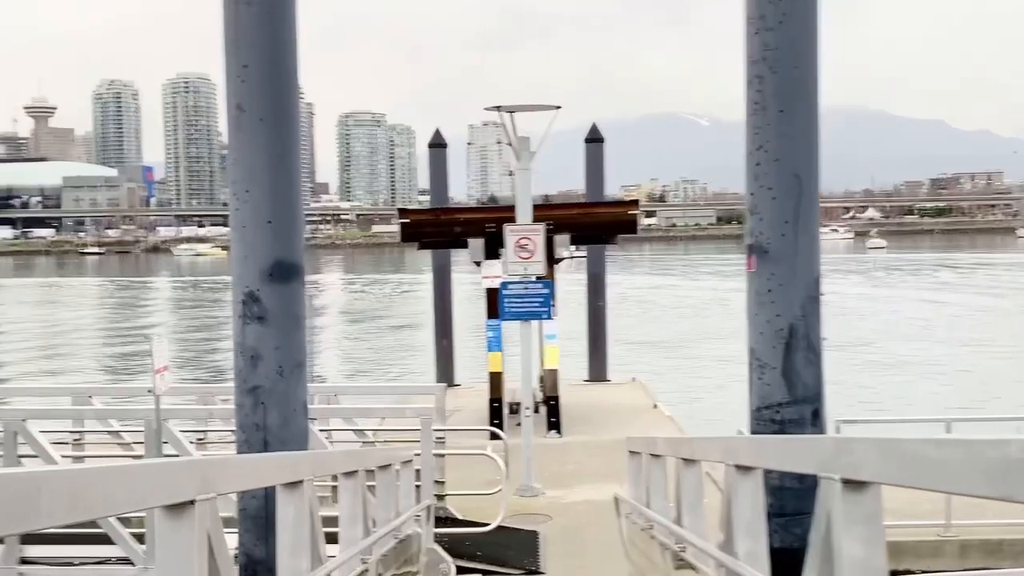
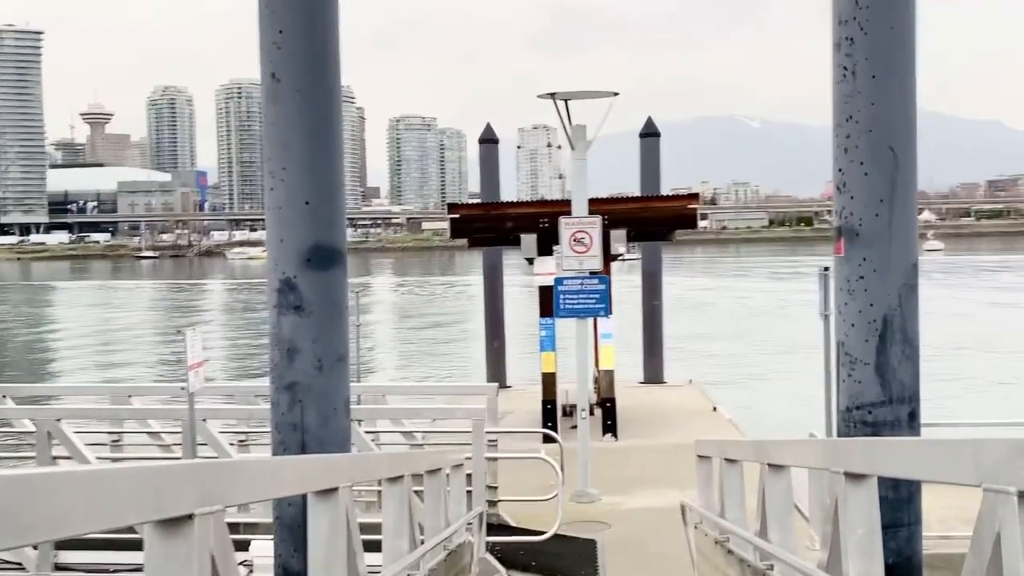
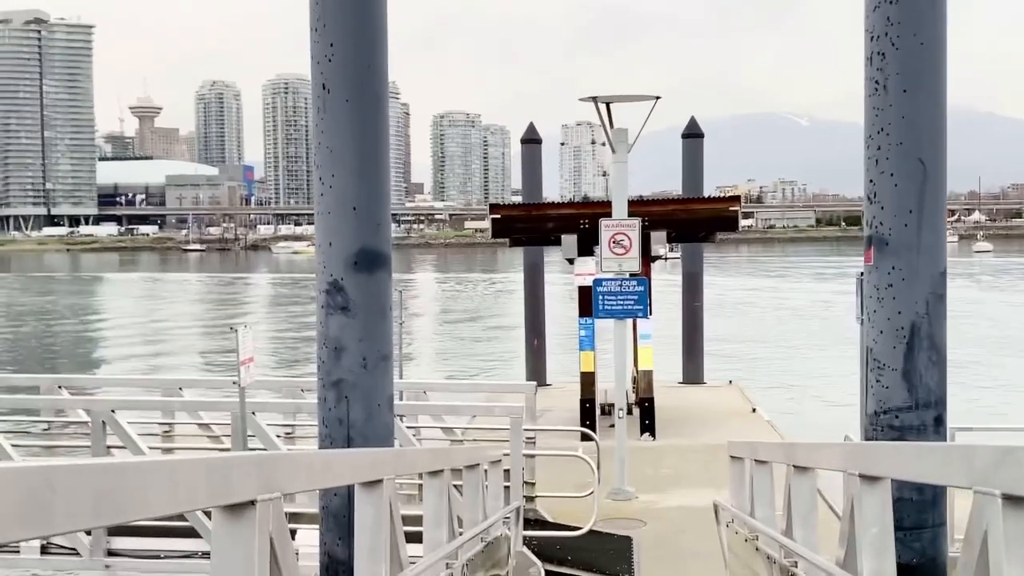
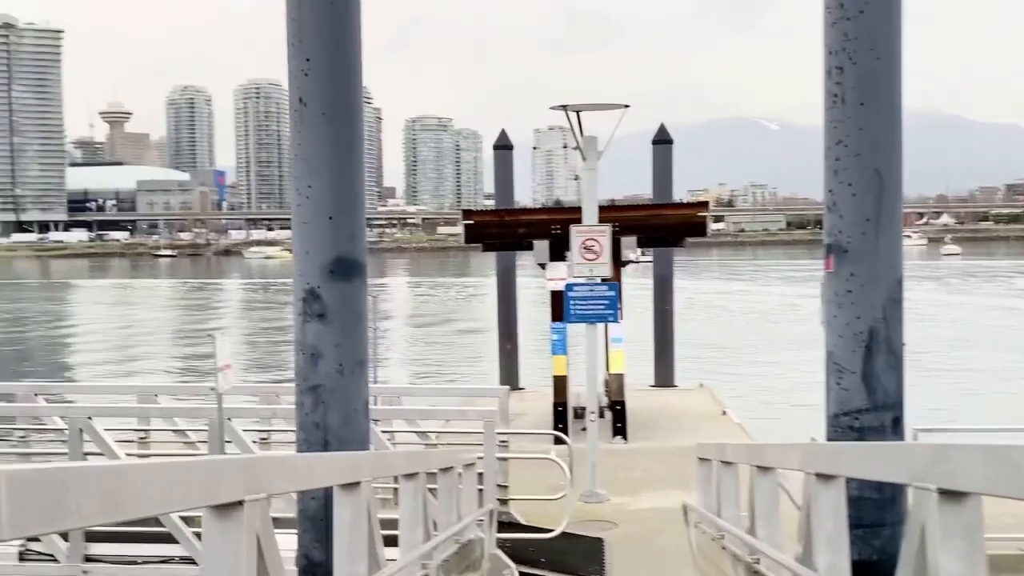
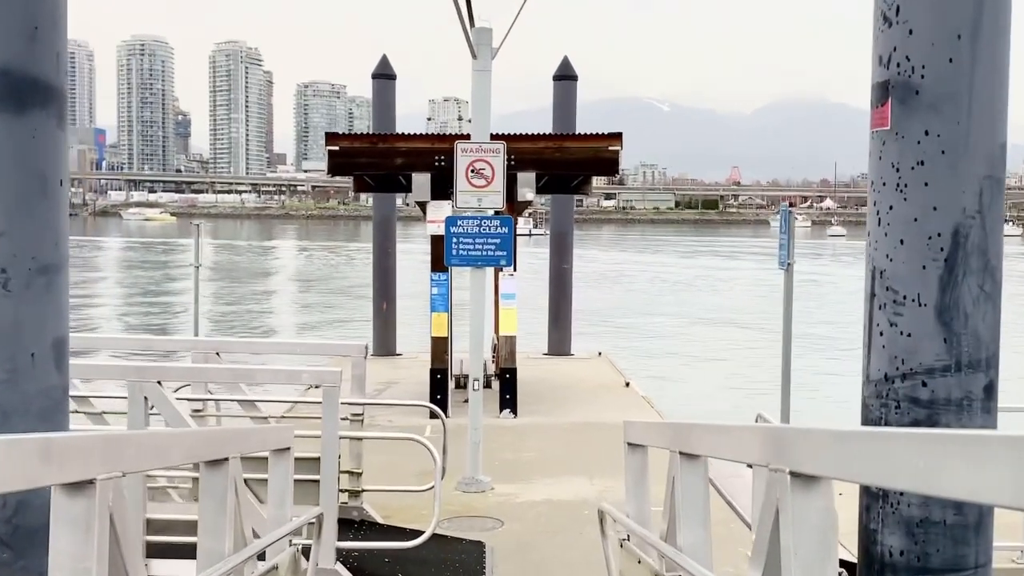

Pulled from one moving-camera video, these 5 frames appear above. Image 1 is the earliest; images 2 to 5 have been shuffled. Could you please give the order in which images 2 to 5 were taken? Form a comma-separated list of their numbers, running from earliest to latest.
4, 3, 2, 5
